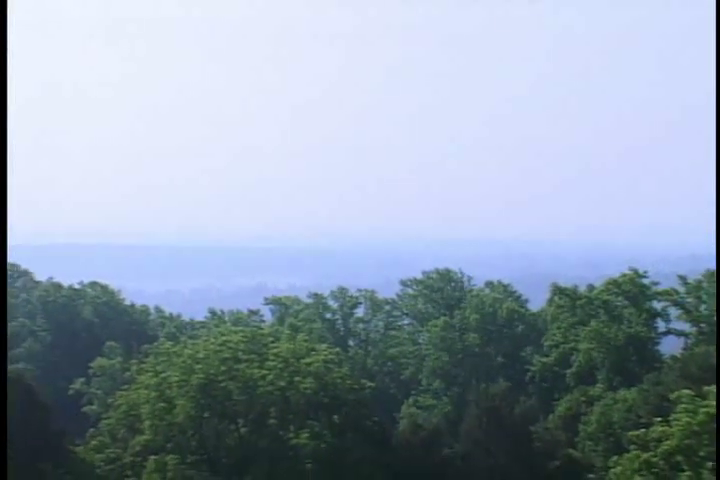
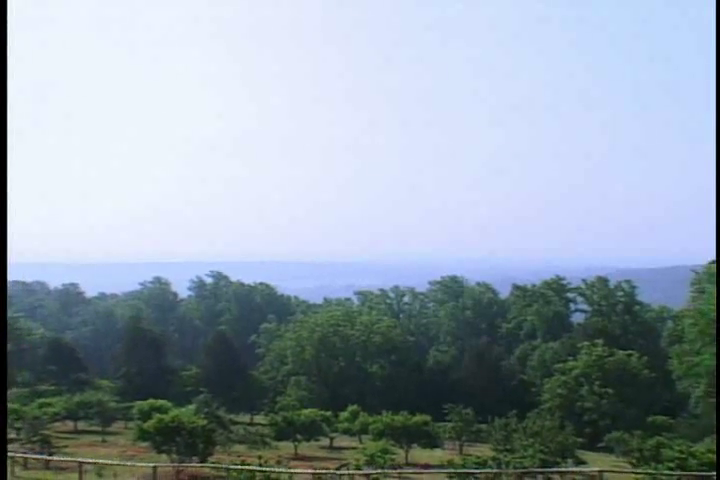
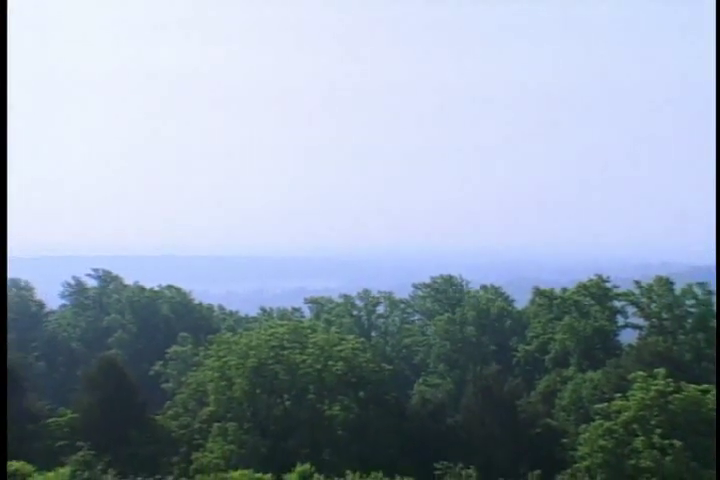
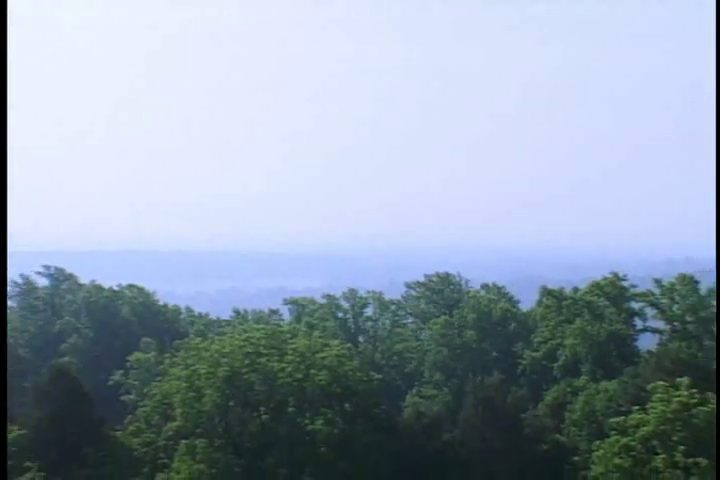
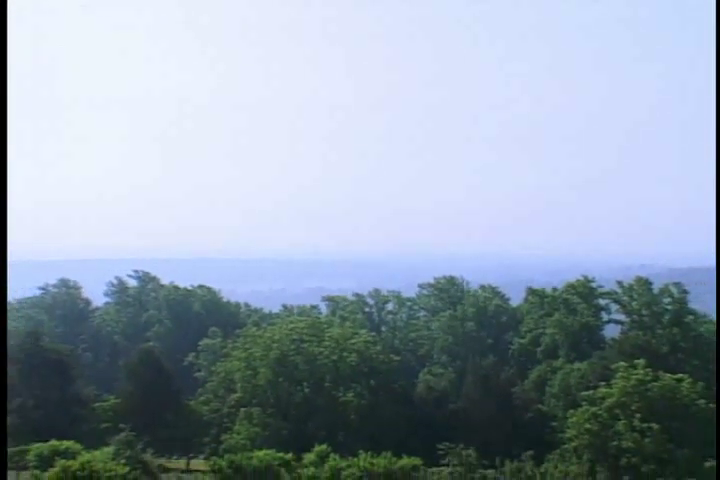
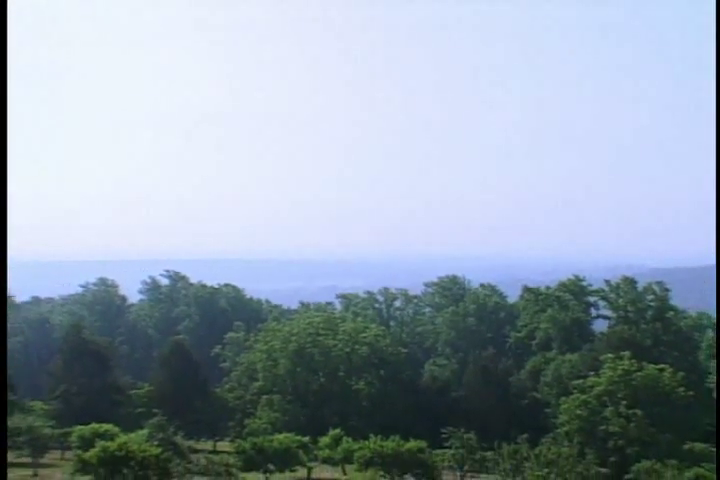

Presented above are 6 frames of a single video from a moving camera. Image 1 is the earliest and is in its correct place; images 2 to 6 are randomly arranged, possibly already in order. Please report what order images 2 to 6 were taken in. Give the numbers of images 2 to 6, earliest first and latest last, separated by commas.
4, 3, 5, 6, 2
